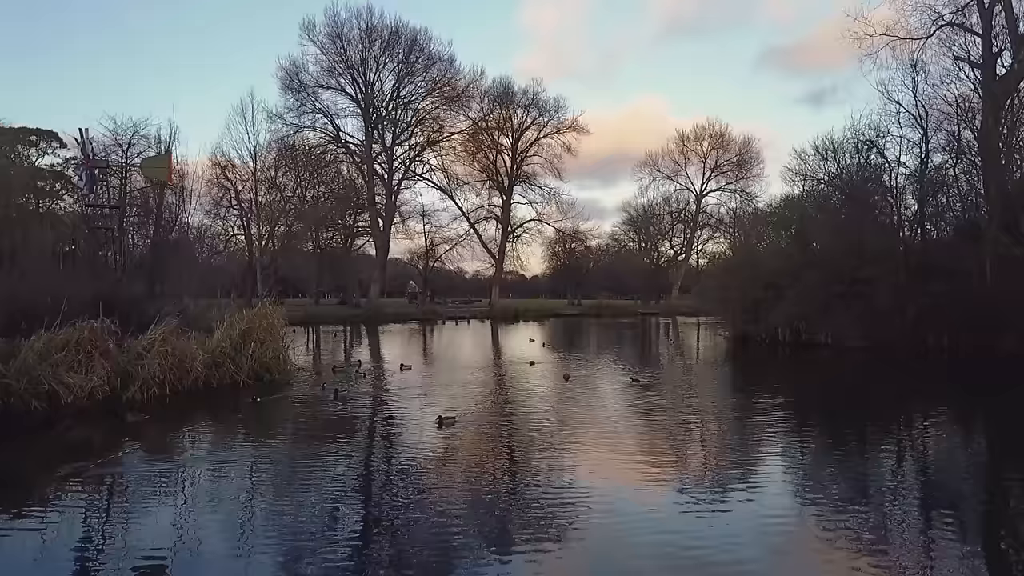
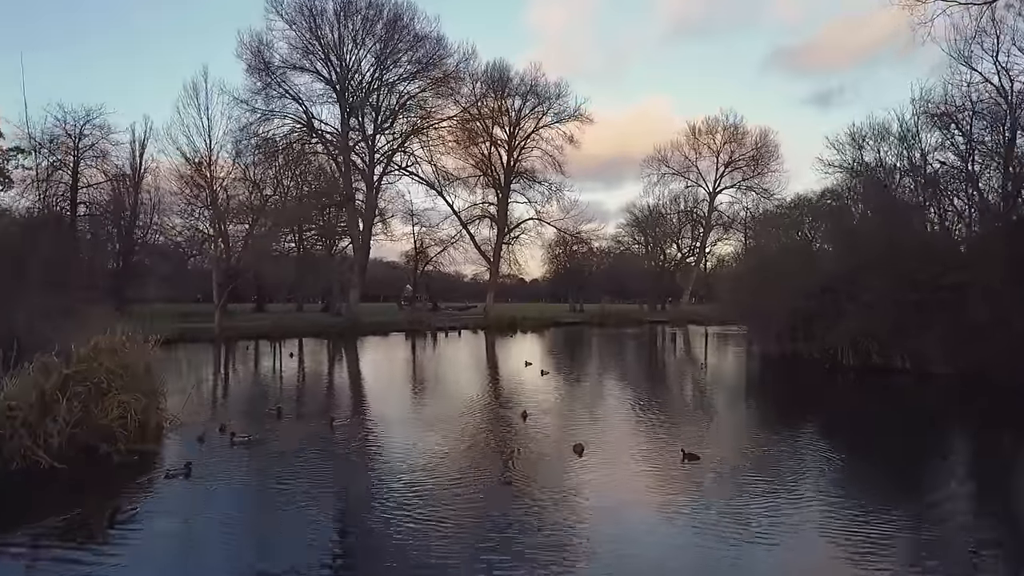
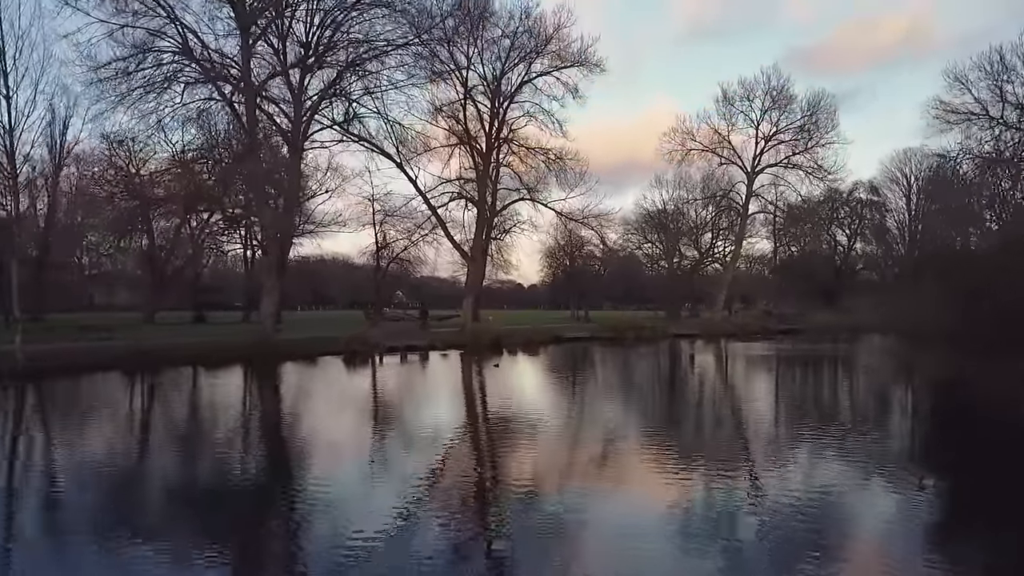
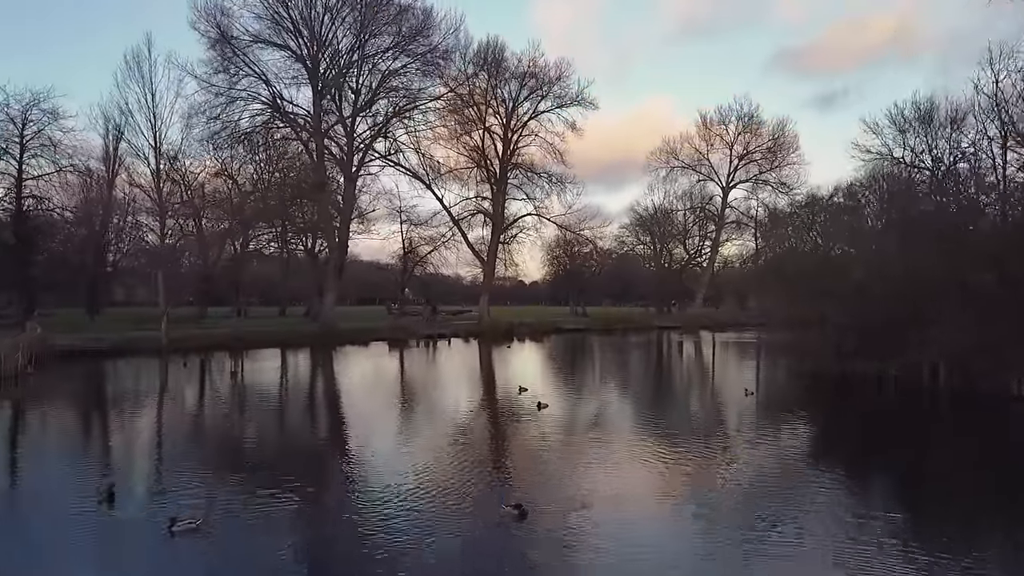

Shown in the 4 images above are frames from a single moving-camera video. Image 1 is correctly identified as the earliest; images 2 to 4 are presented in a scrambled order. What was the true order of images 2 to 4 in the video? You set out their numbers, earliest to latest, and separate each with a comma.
2, 4, 3
